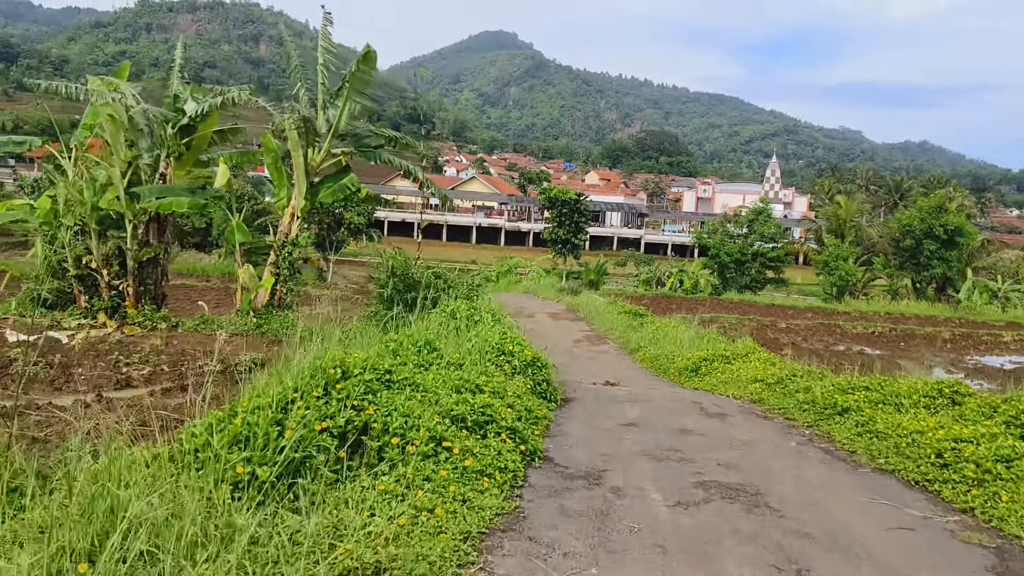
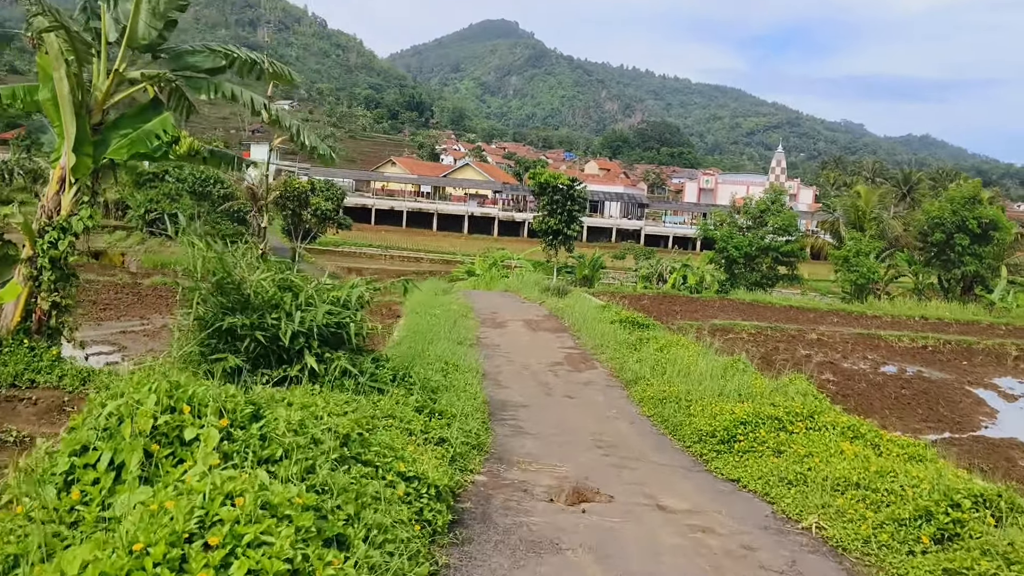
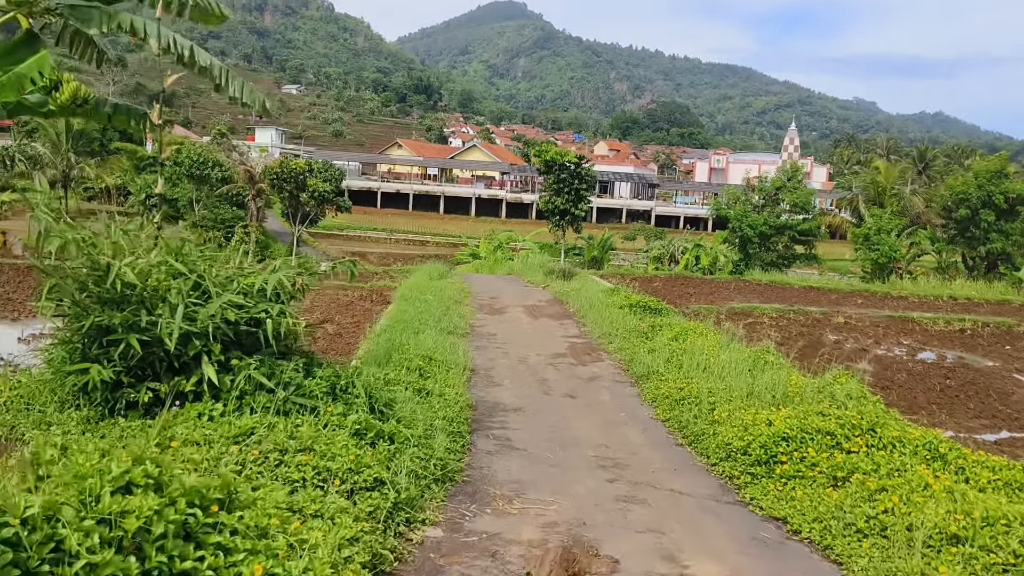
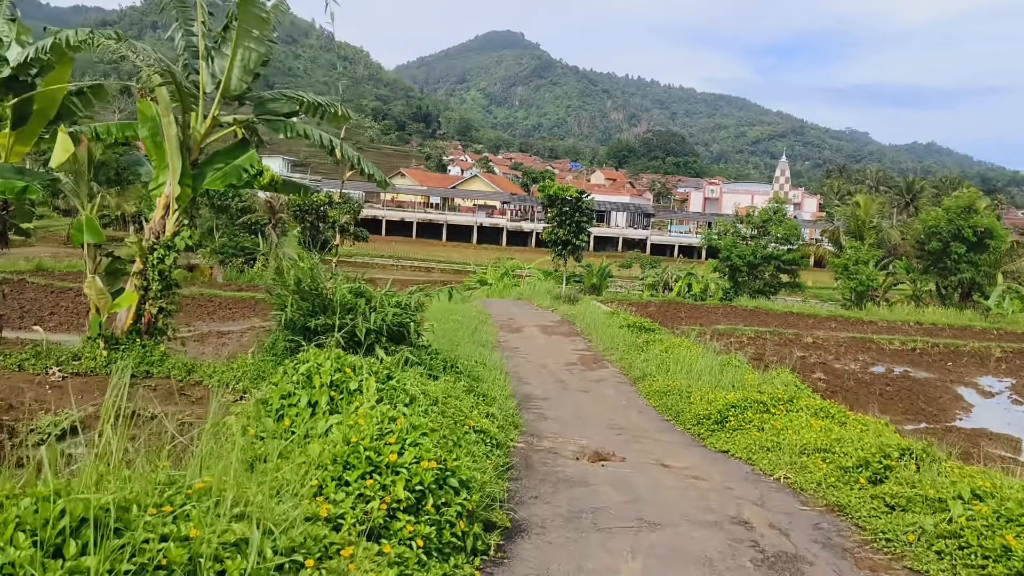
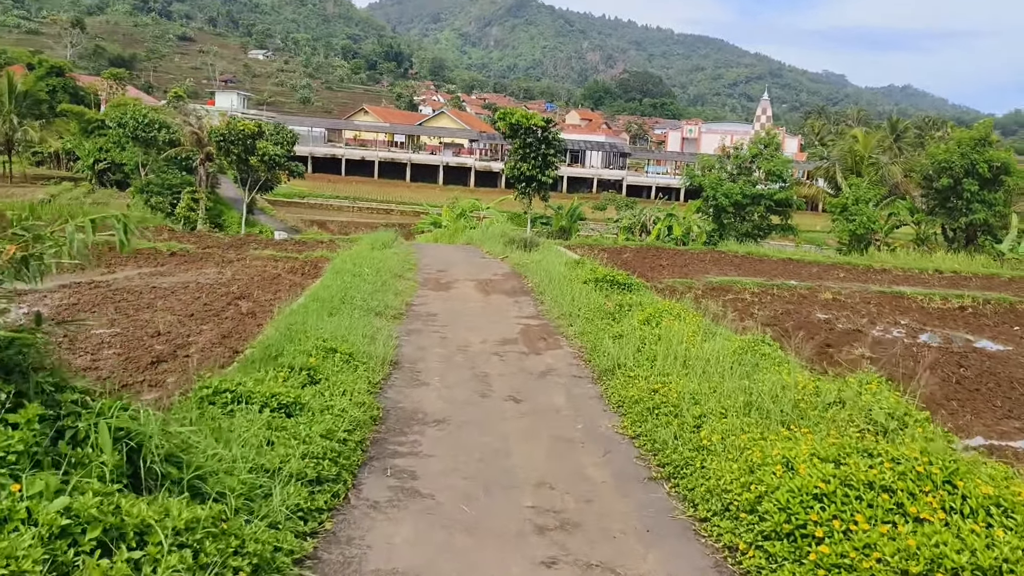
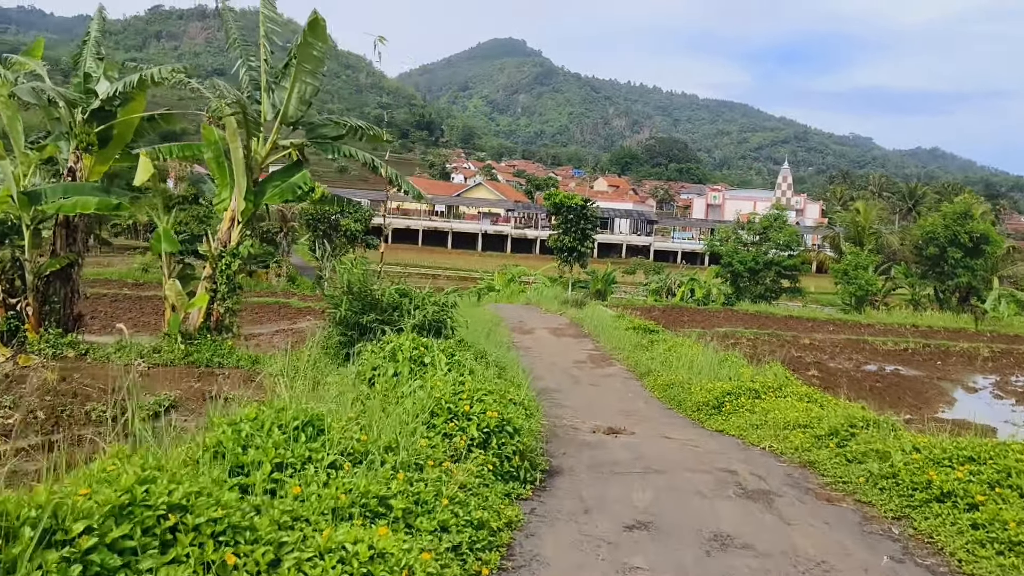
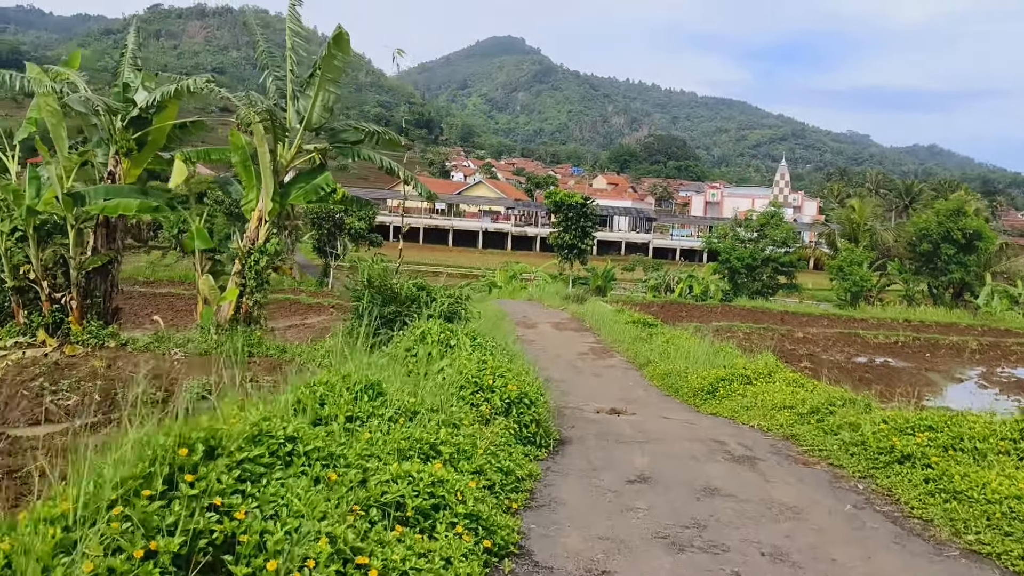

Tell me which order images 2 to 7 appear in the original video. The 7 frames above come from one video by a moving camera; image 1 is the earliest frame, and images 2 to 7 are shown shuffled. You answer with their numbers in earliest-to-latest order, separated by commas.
7, 6, 4, 2, 3, 5
